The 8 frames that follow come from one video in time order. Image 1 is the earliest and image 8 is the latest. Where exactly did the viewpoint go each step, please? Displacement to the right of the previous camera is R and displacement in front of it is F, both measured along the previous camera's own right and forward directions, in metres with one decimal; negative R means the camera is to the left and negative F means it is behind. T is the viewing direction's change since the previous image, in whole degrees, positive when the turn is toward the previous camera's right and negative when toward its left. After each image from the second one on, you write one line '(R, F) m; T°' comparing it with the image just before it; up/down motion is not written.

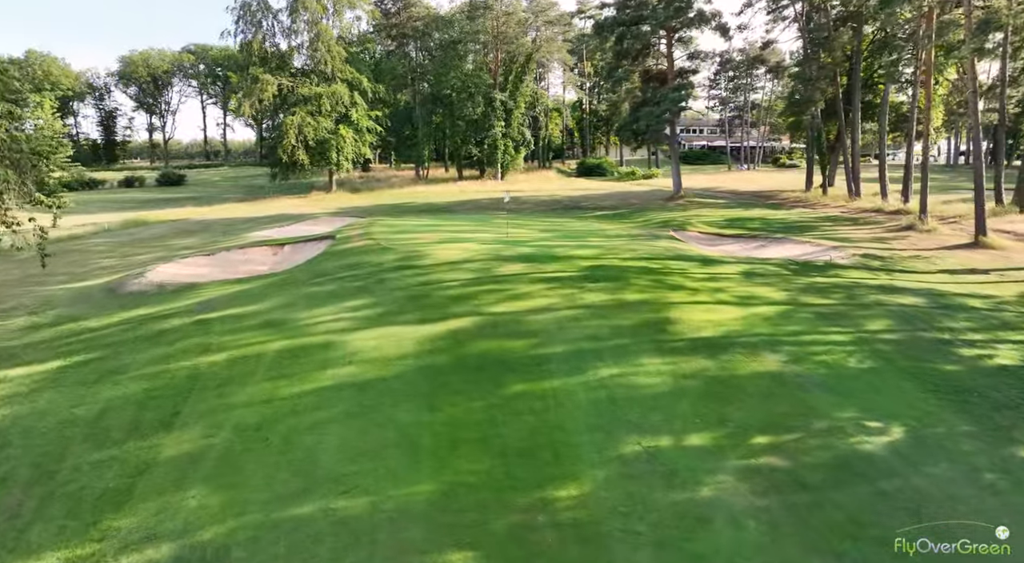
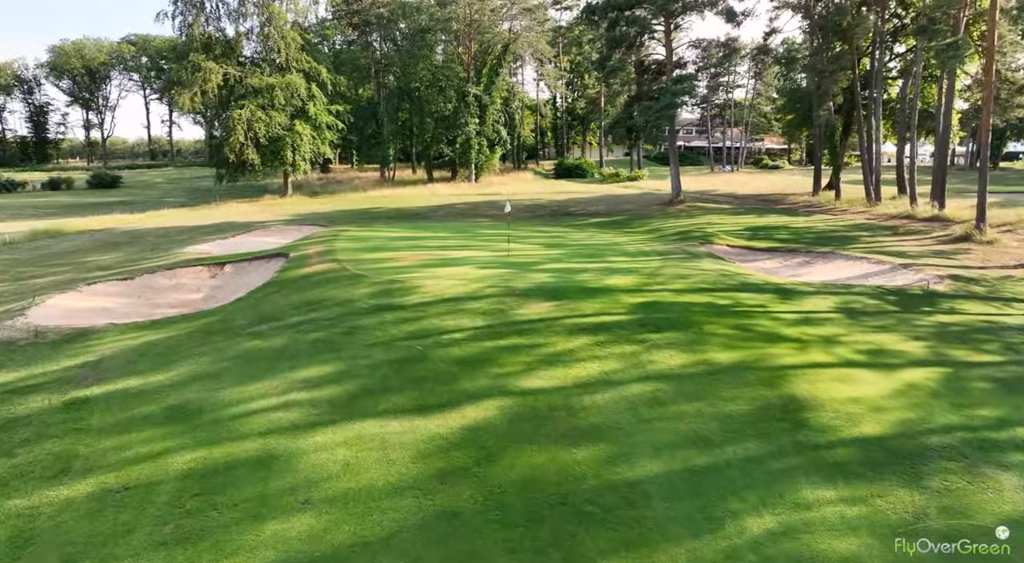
(-0.9, +3.9) m; +3°
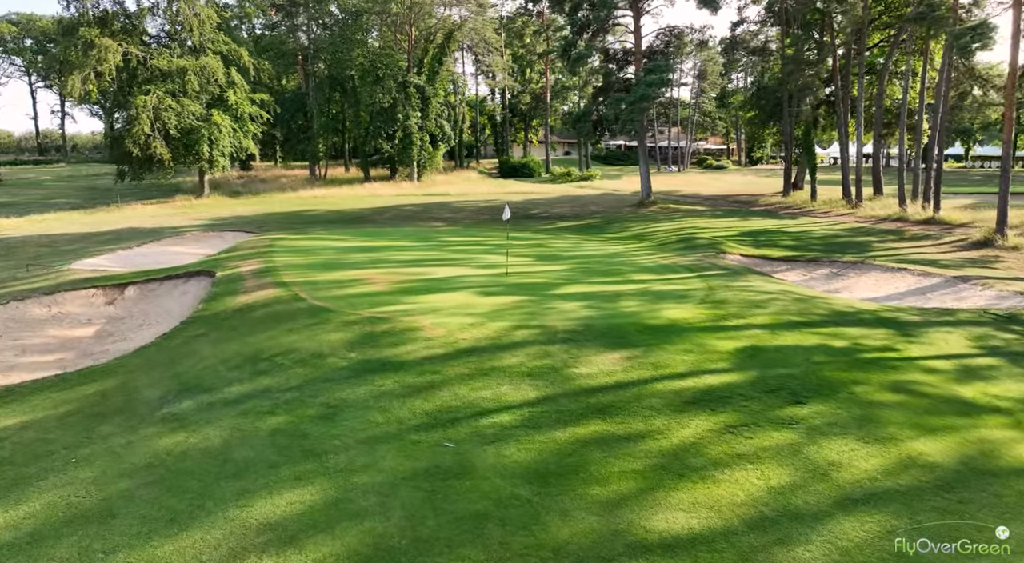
(-1.3, +3.3) m; +6°
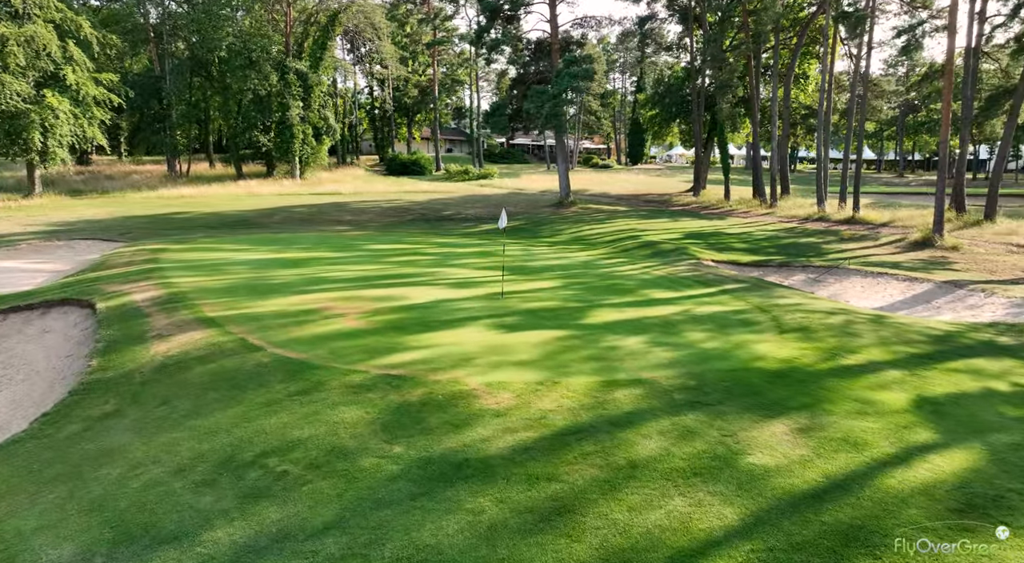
(-1.8, +2.6) m; +11°
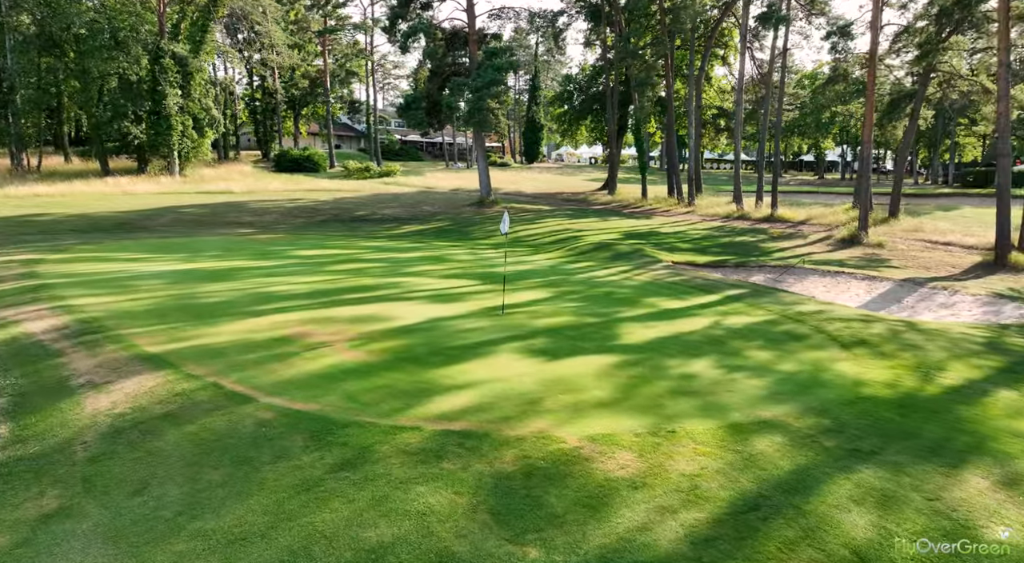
(-1.4, +1.5) m; +10°
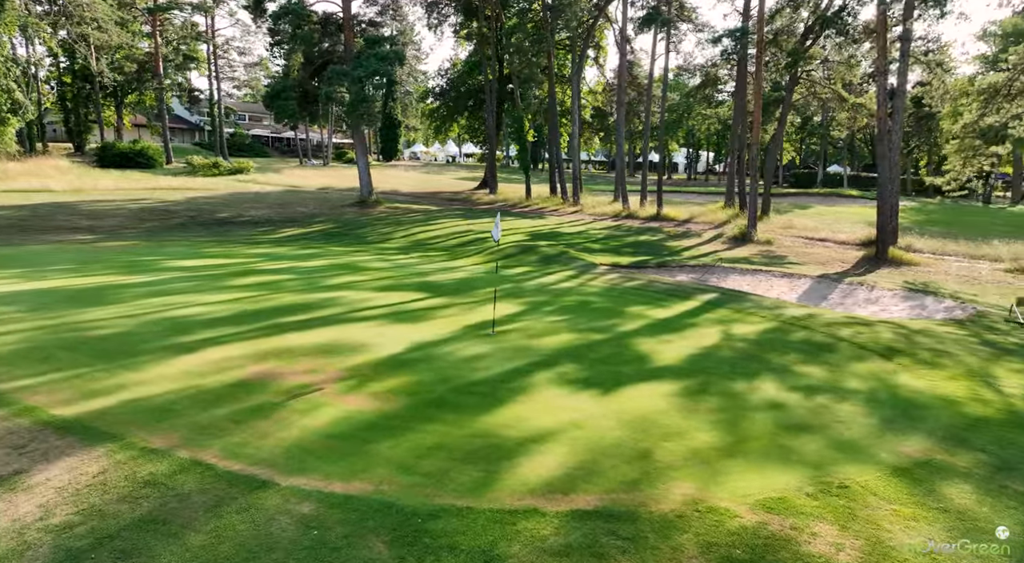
(-1.5, +1.3) m; +13°
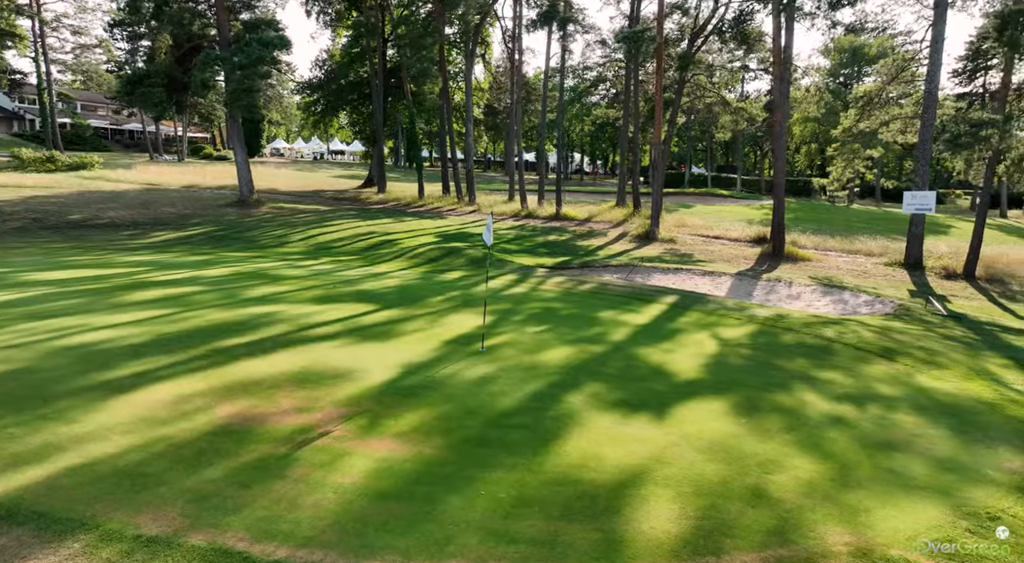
(-1.1, +0.8) m; +11°
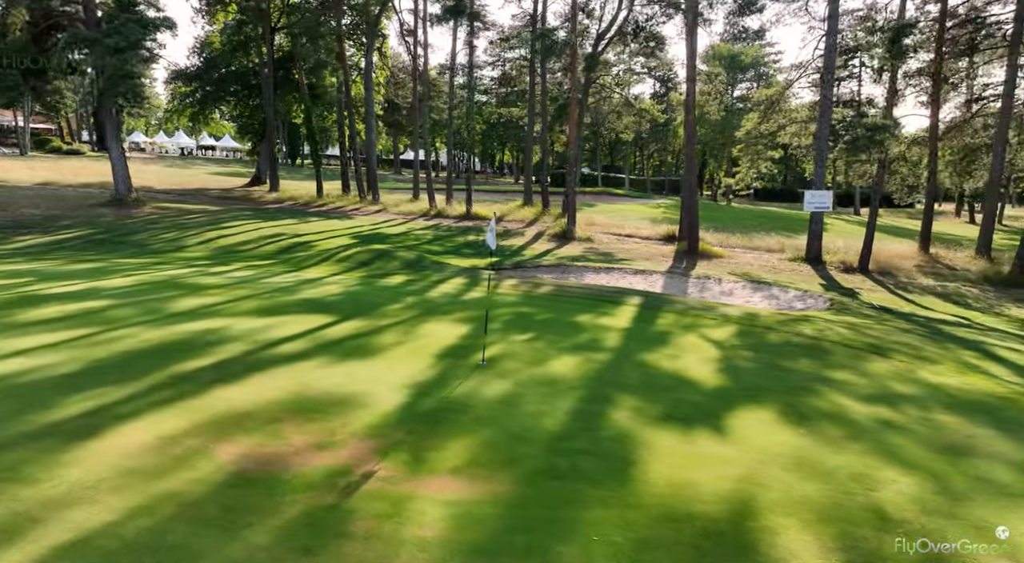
(-1.0, +0.6) m; +10°
